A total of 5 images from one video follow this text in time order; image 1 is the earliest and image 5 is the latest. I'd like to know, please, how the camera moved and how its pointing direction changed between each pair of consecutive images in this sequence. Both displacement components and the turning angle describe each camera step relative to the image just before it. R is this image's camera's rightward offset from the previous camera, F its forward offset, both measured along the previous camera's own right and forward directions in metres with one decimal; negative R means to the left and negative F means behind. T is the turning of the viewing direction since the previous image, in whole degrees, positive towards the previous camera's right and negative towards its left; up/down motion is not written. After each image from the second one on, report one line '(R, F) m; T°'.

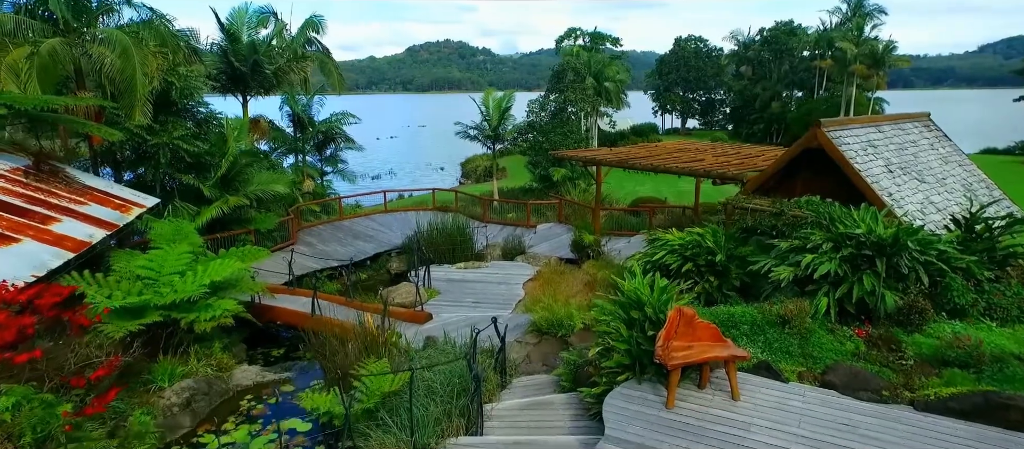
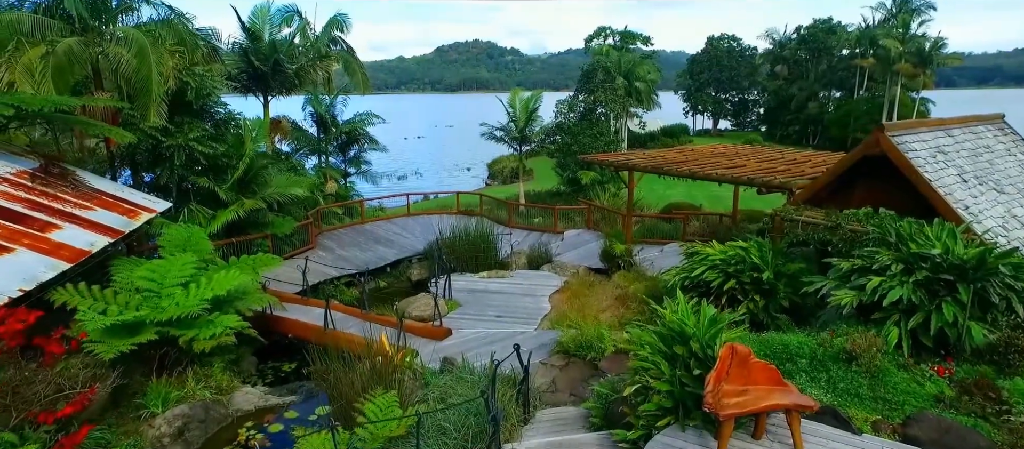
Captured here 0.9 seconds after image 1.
(0.0, +0.6) m; -3°
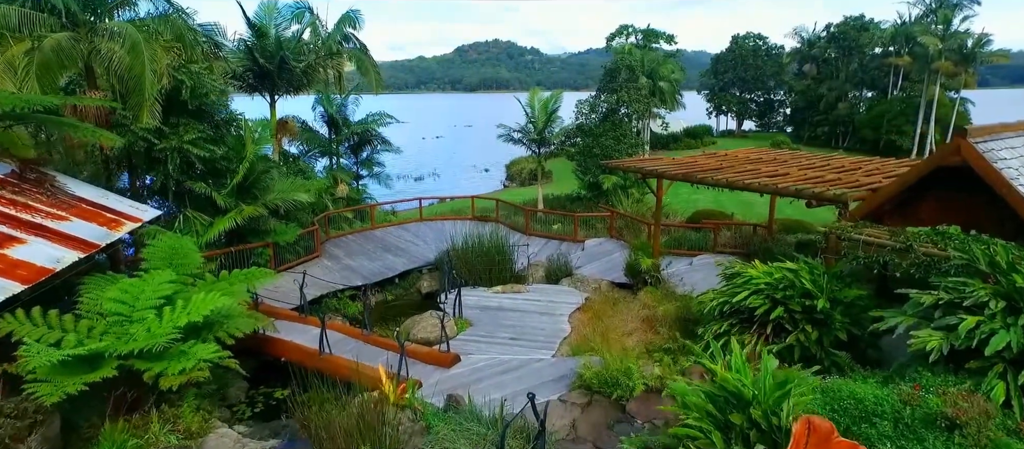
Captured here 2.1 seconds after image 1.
(0.0, +0.8) m; -2°
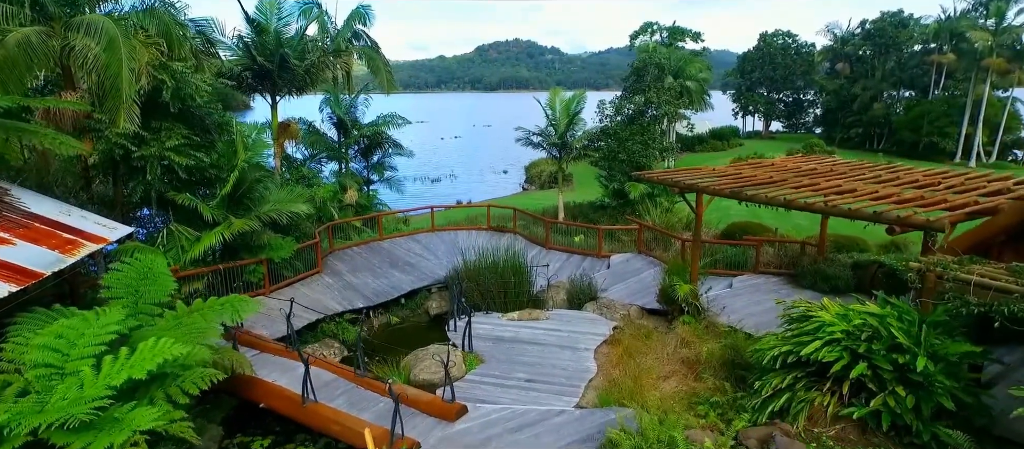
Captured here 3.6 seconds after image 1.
(0.0, +1.1) m; -2°
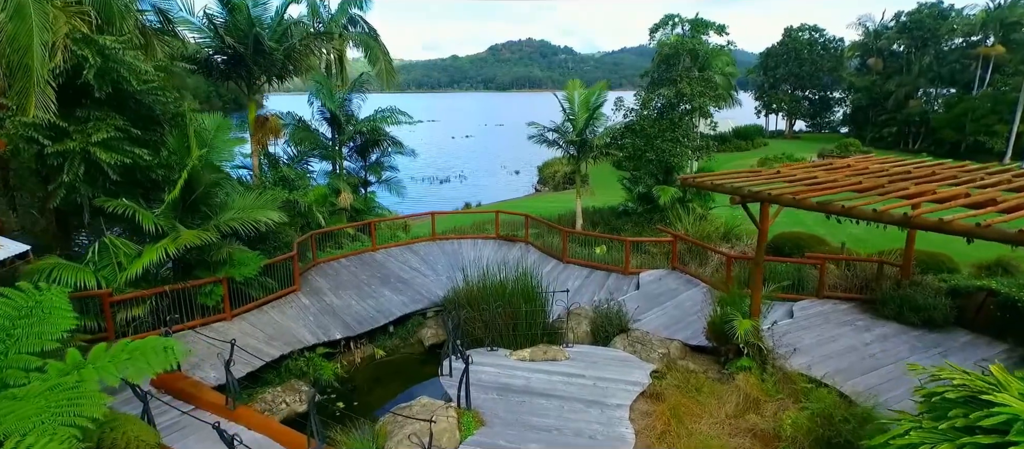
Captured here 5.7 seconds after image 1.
(0.0, +1.8) m; -1°
